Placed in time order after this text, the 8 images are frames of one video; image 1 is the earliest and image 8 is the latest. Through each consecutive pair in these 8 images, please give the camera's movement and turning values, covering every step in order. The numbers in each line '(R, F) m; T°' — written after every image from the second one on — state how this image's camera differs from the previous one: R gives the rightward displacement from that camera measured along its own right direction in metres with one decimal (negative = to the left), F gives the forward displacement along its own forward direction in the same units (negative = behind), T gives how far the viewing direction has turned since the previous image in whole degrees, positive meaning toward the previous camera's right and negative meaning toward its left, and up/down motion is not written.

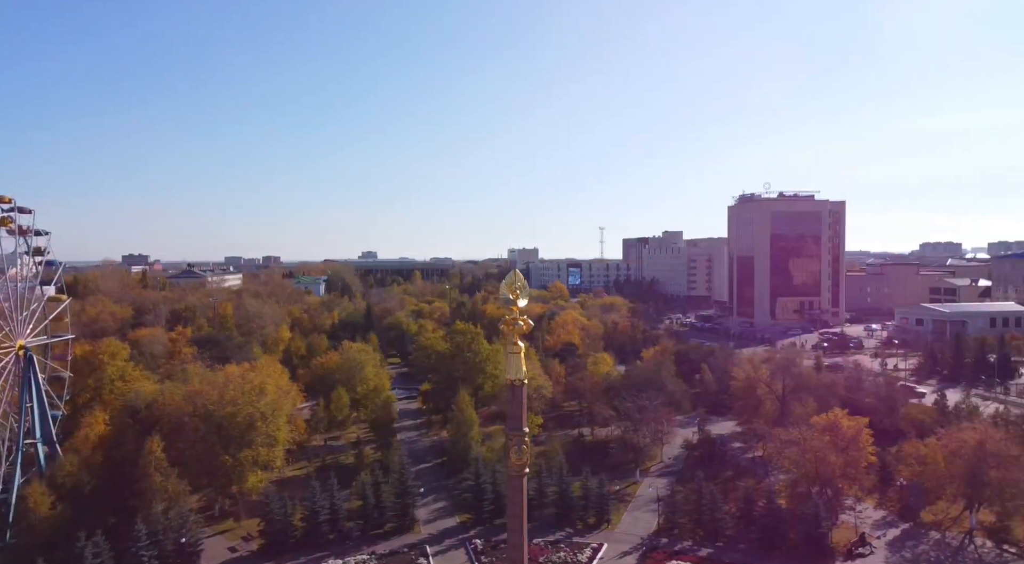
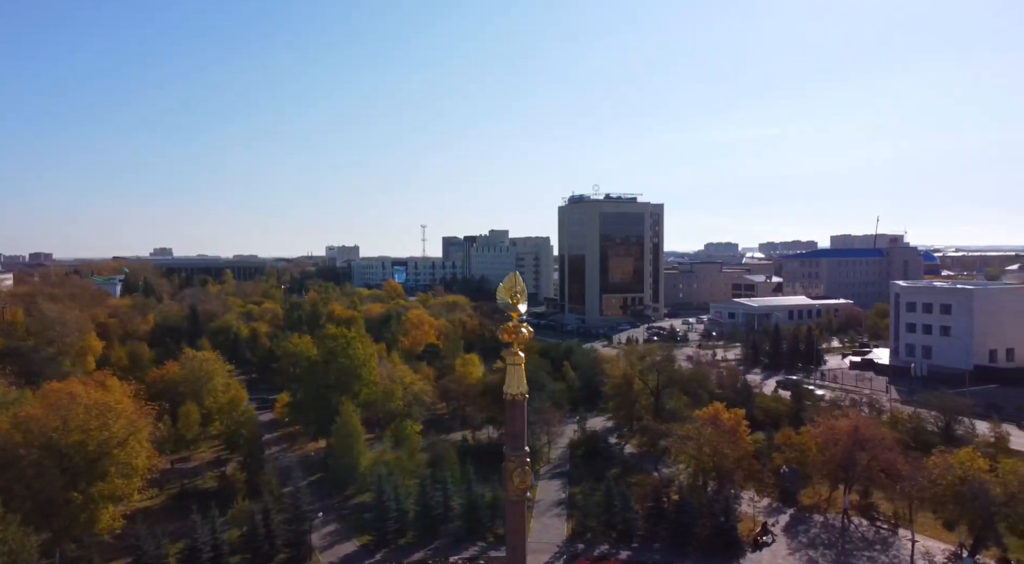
(-1.6, +0.9) m; +14°
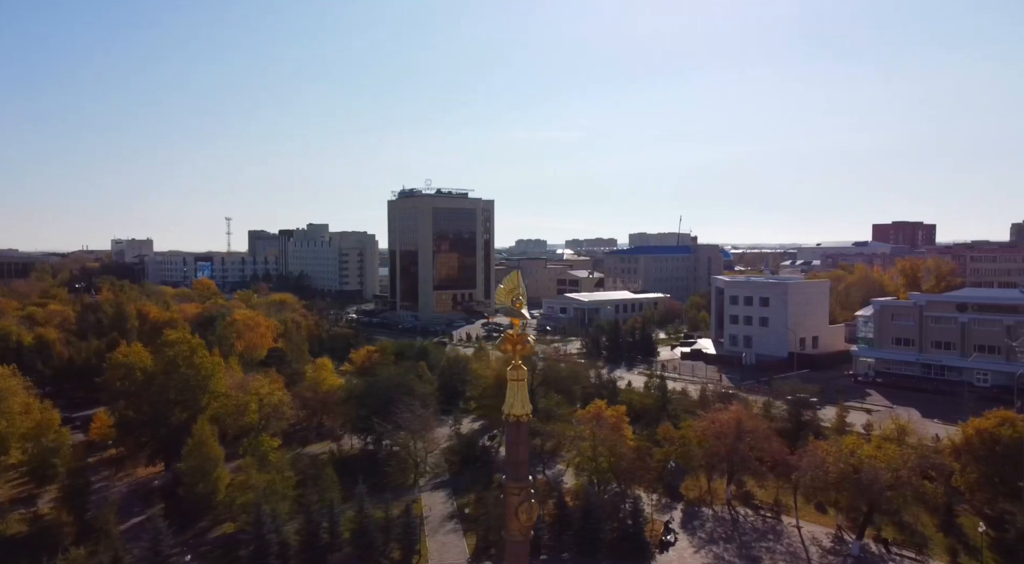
(-1.4, +1.1) m; +15°
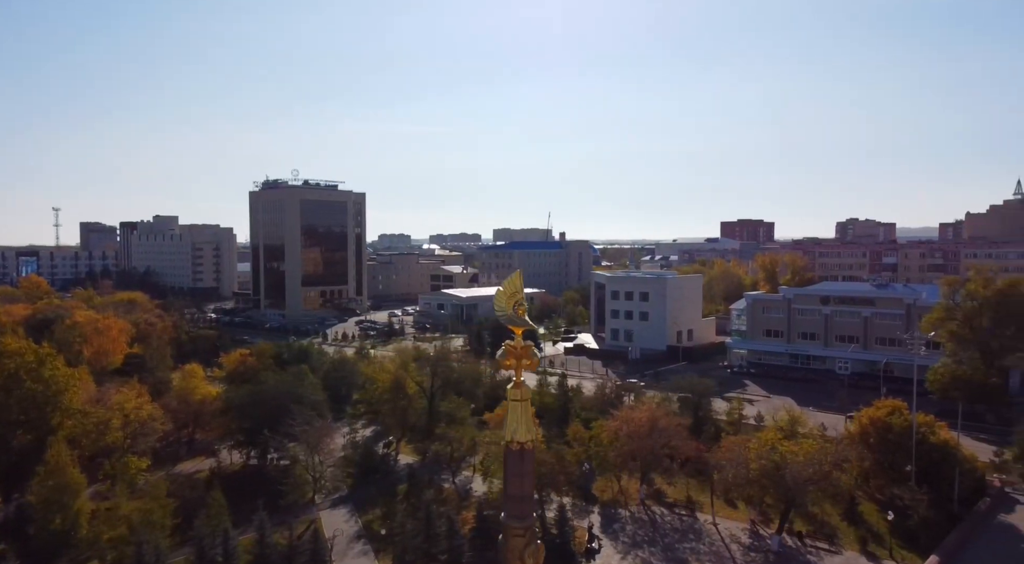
(-0.9, +0.9) m; +11°
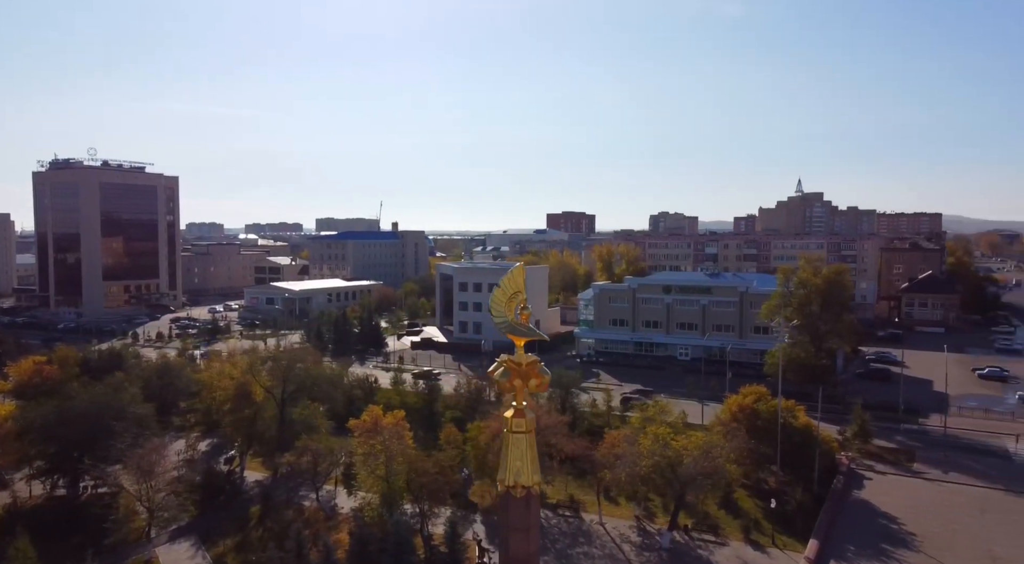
(-0.8, +1.2) m; +14°
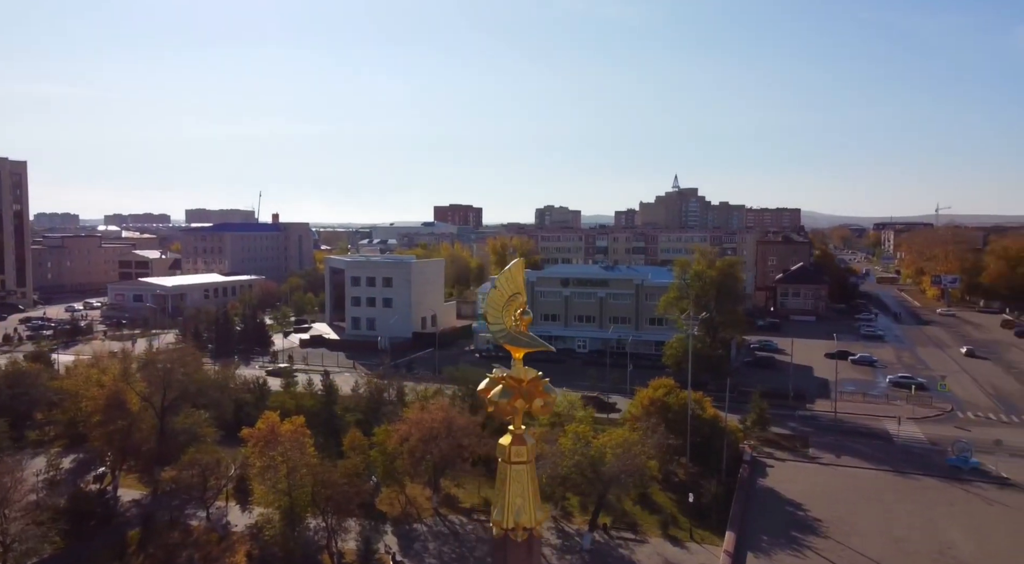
(-0.5, +0.7) m; +9°
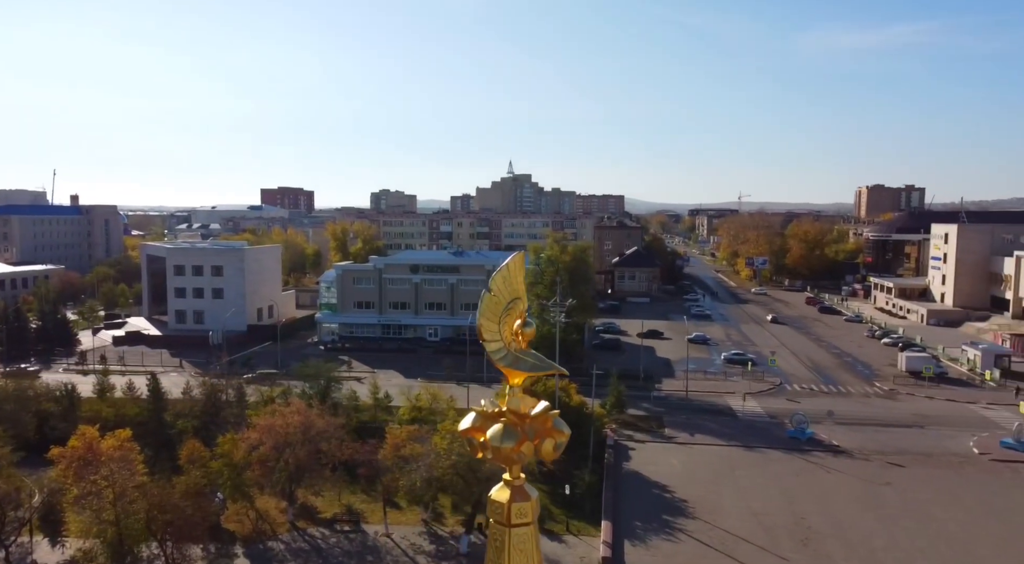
(-0.5, +0.8) m; +13°
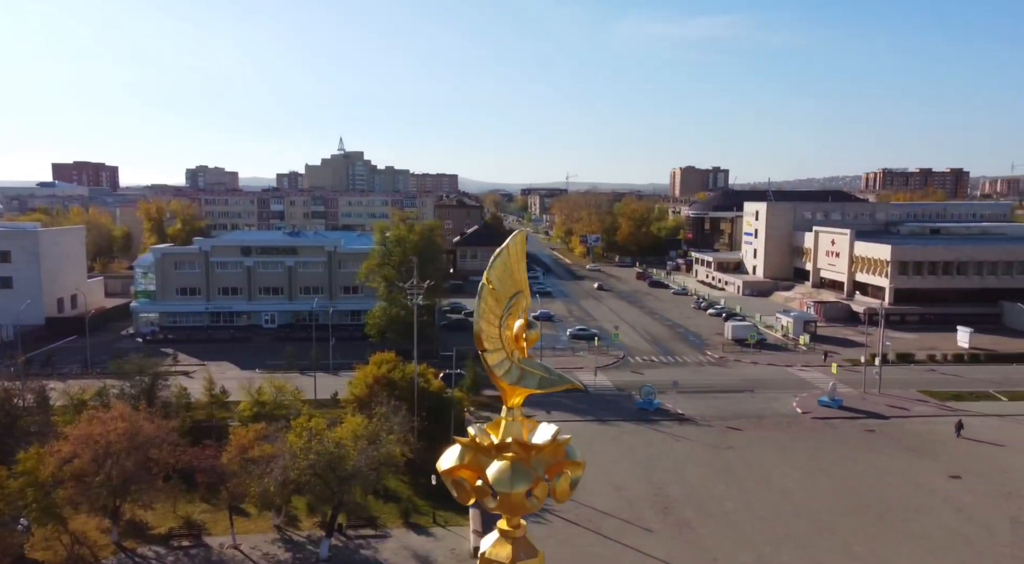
(-0.4, +0.6) m; +13°
